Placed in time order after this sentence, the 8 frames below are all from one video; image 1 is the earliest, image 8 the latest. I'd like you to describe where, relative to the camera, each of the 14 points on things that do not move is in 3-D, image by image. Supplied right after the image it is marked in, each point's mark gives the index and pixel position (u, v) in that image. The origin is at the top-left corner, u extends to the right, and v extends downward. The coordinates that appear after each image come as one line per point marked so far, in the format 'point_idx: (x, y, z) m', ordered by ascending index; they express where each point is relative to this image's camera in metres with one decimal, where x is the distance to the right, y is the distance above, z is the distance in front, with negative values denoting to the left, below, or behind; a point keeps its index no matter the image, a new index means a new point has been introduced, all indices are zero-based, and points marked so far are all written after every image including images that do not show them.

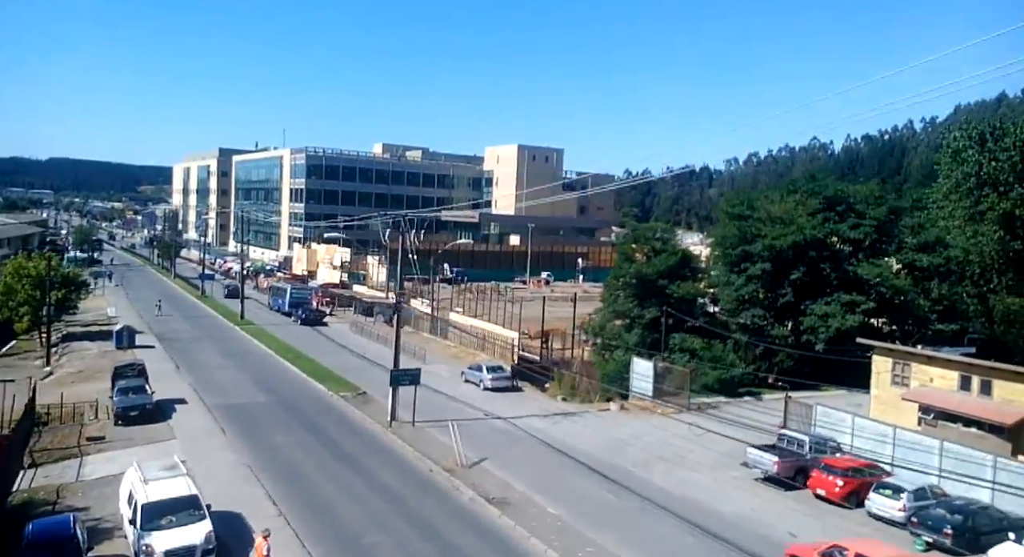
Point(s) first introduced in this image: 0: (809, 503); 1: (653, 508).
0: (+6.0, -4.5, +19.3) m
1: (+2.7, -4.4, +18.3) m
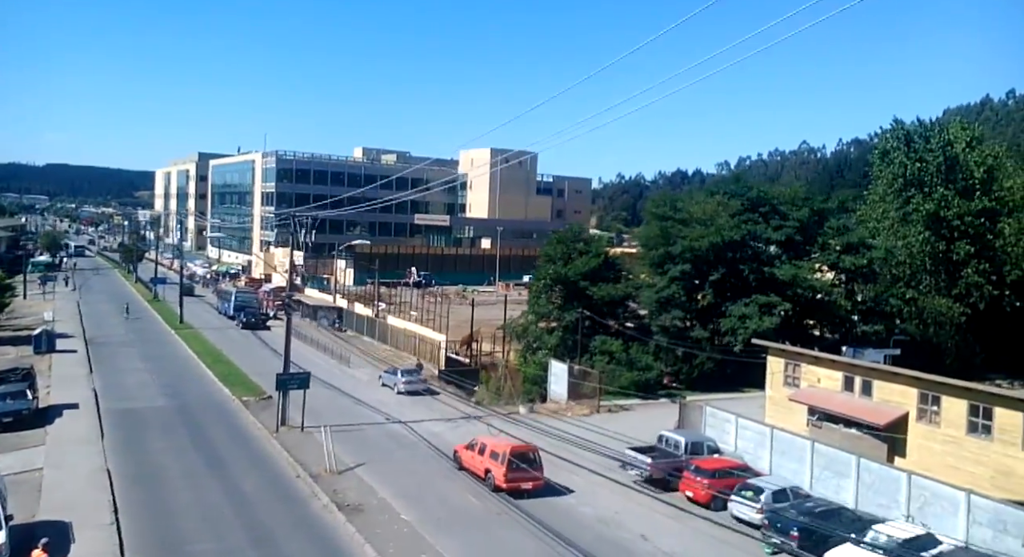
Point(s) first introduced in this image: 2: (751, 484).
0: (+3.3, -4.5, +19.1) m
1: (0.0, -4.4, +18.1) m
2: (+4.6, -3.9, +18.0) m
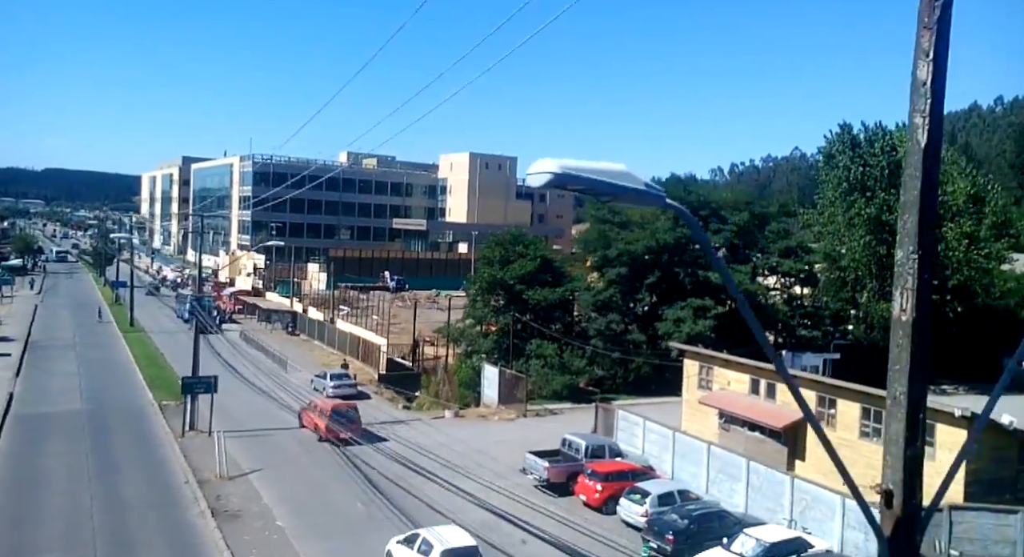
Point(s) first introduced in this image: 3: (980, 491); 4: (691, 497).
0: (+1.1, -4.6, +18.9) m
1: (-2.2, -4.4, +17.8) m
2: (+2.5, -3.9, +17.8) m
3: (+8.0, -3.7, +16.4) m
4: (+3.4, -4.1, +17.9) m
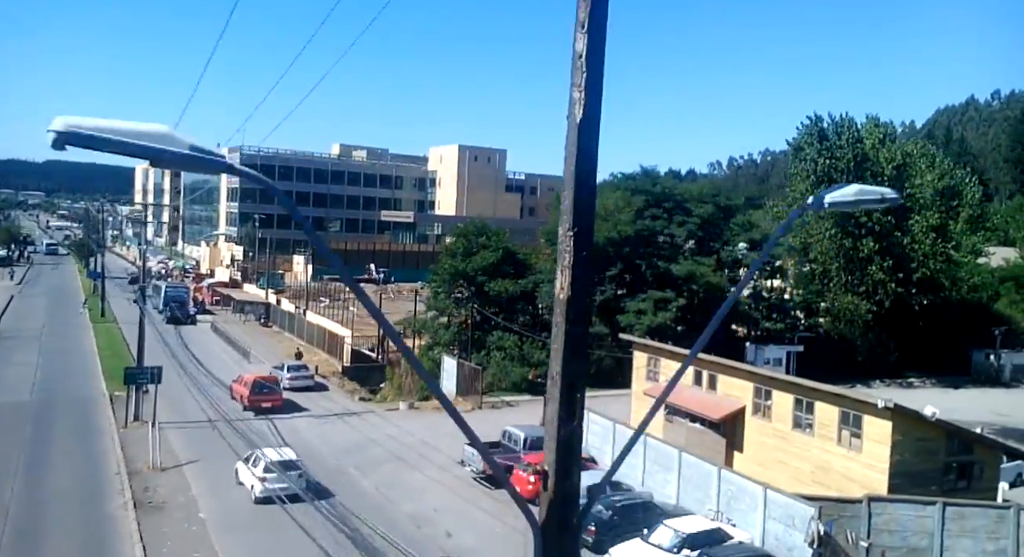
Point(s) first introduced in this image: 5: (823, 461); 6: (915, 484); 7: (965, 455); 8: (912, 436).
0: (-0.2, -4.4, +18.8) m
1: (-3.5, -4.2, +17.7) m
2: (+1.2, -3.7, +17.7) m
3: (+6.7, -3.5, +16.4) m
4: (+2.1, -3.9, +17.9) m
5: (+5.8, -3.4, +17.8) m
6: (+7.0, -3.6, +16.6) m
7: (+8.1, -3.2, +17.1) m
8: (+6.8, -2.7, +16.5) m
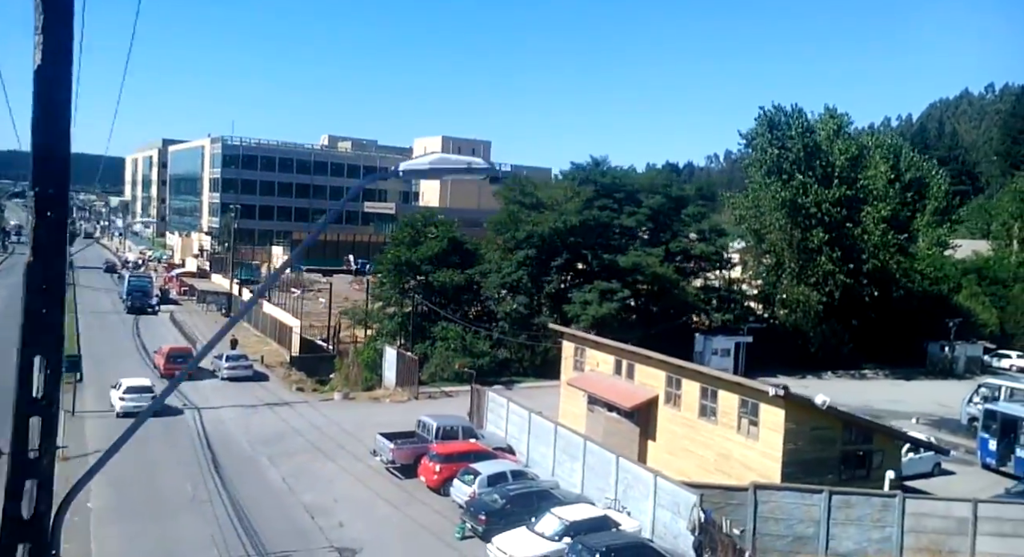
0: (-2.1, -4.1, +18.7) m
1: (-5.3, -4.0, +17.4) m
2: (-0.7, -3.5, +17.6) m
3: (+4.9, -3.3, +16.4) m
4: (+0.2, -3.7, +17.7) m
5: (+4.0, -3.2, +17.7) m
6: (+5.1, -3.4, +16.5) m
7: (+6.3, -2.9, +17.1) m
8: (+5.0, -2.5, +16.5) m
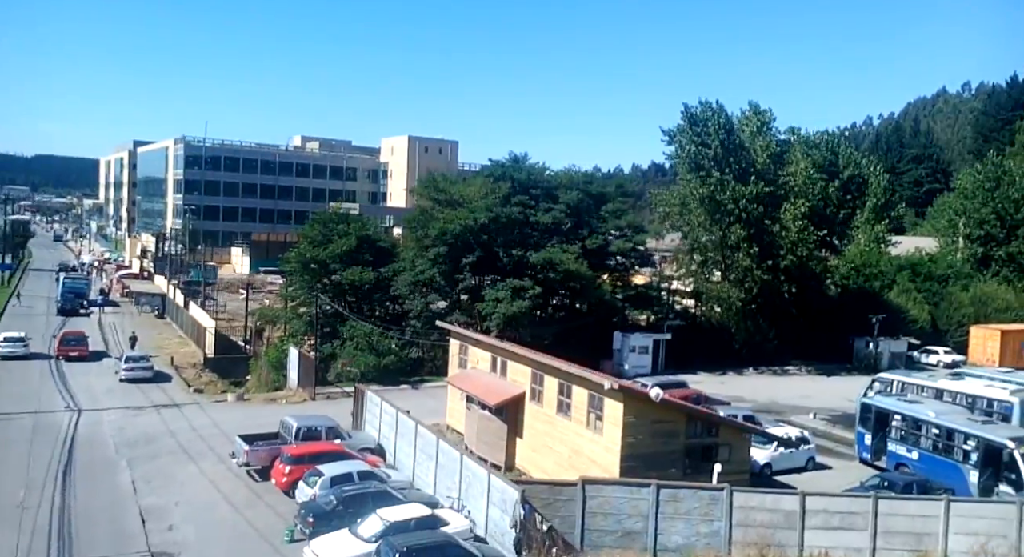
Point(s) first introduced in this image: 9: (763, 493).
0: (-4.9, -4.1, +18.3) m
1: (-8.1, -3.9, +16.9) m
2: (-3.5, -3.4, +17.2) m
3: (+2.2, -3.2, +16.2) m
4: (-2.6, -3.6, +17.4) m
5: (+1.2, -3.1, +17.5) m
6: (+2.4, -3.3, +16.4) m
7: (+3.5, -2.8, +17.0) m
8: (+2.3, -2.4, +16.3) m
9: (+3.9, -3.3, +14.7) m
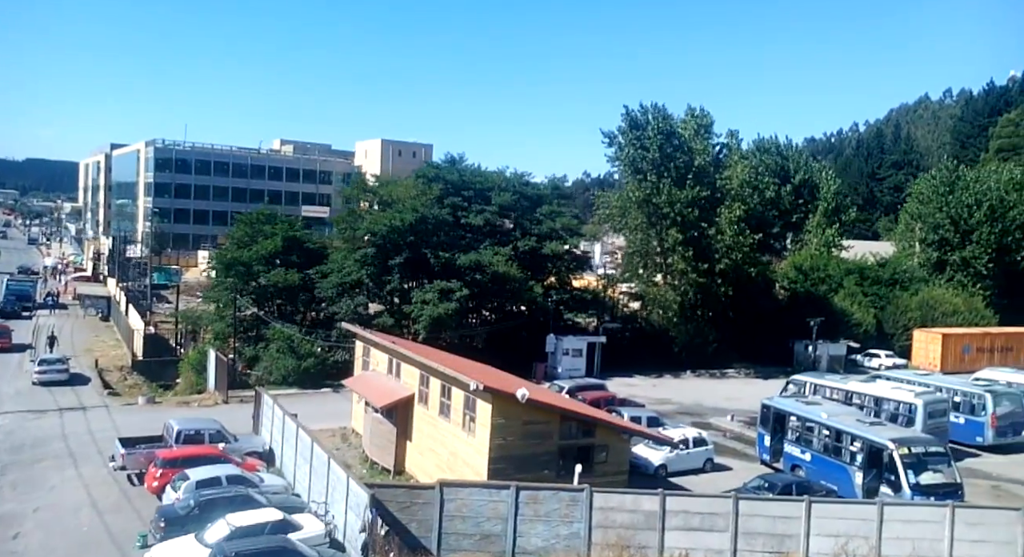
0: (-7.2, -4.1, +17.8) m
1: (-10.3, -3.9, +16.4) m
2: (-5.7, -3.4, +16.8) m
3: (-0.1, -3.2, +16.0) m
4: (-4.8, -3.6, +17.0) m
5: (-1.1, -3.1, +17.3) m
6: (+0.2, -3.2, +16.1) m
7: (+1.3, -2.8, +16.8) m
8: (0.0, -2.4, +16.1) m
9: (+1.7, -3.3, +14.5) m
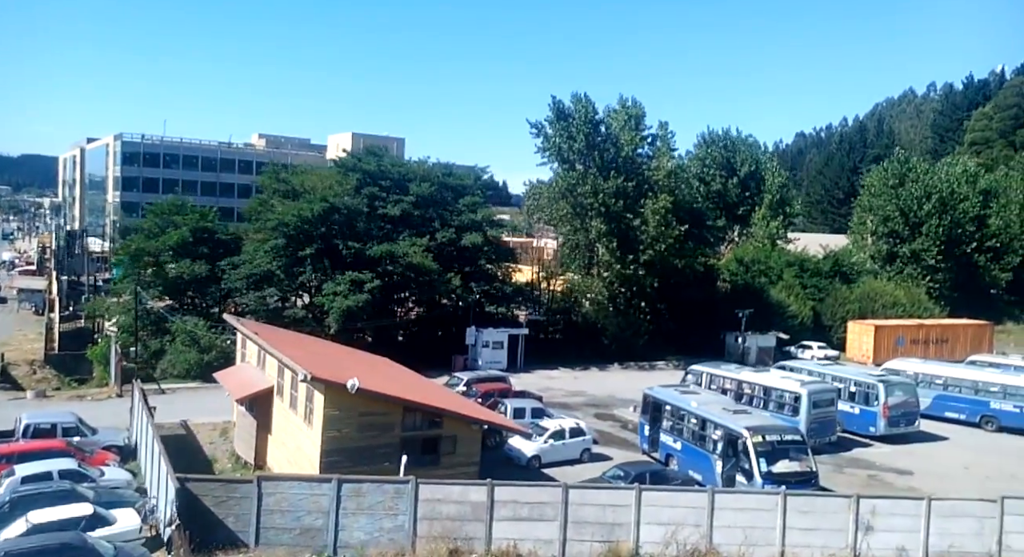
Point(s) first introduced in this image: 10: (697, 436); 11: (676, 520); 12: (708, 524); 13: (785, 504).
0: (-9.9, -3.9, +17.3) m
1: (-13.0, -3.7, +15.7) m
2: (-8.4, -3.2, +16.3) m
3: (-2.7, -3.0, +15.6) m
4: (-7.5, -3.4, +16.5) m
5: (-3.8, -2.8, +16.9) m
6: (-2.5, -3.0, +15.8) m
7: (-1.4, -2.6, +16.5) m
8: (-2.6, -2.2, +15.7) m
9: (-0.9, -3.1, +14.2) m
10: (+3.8, -3.3, +19.8) m
11: (+2.5, -3.7, +14.5) m
12: (+3.0, -3.8, +14.5) m
13: (+4.2, -3.5, +14.6) m
